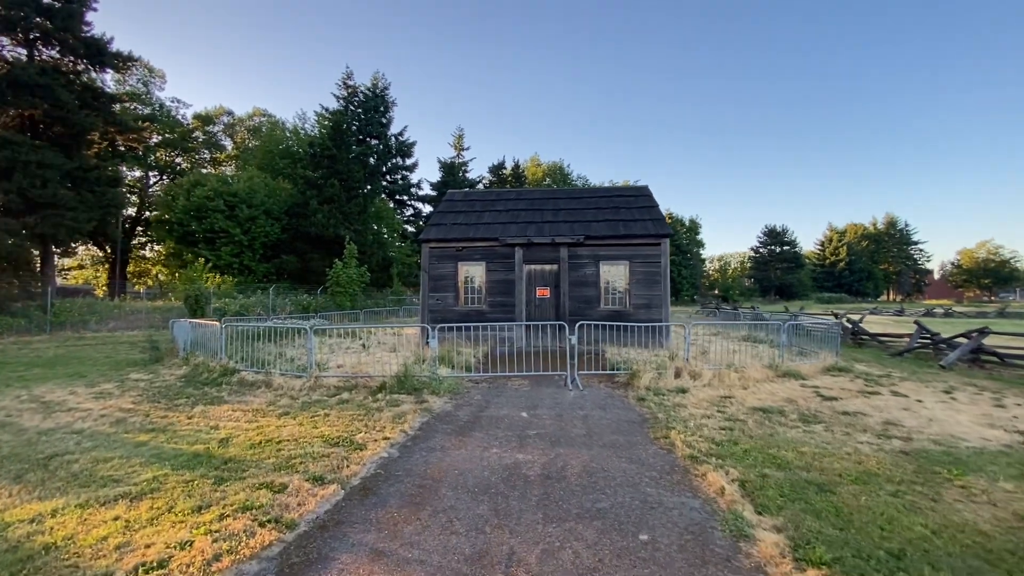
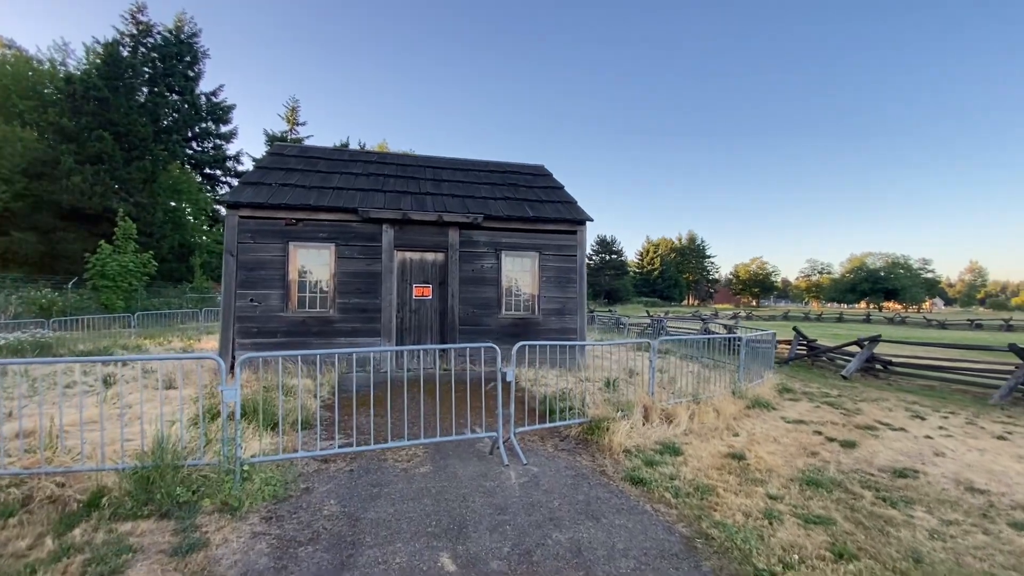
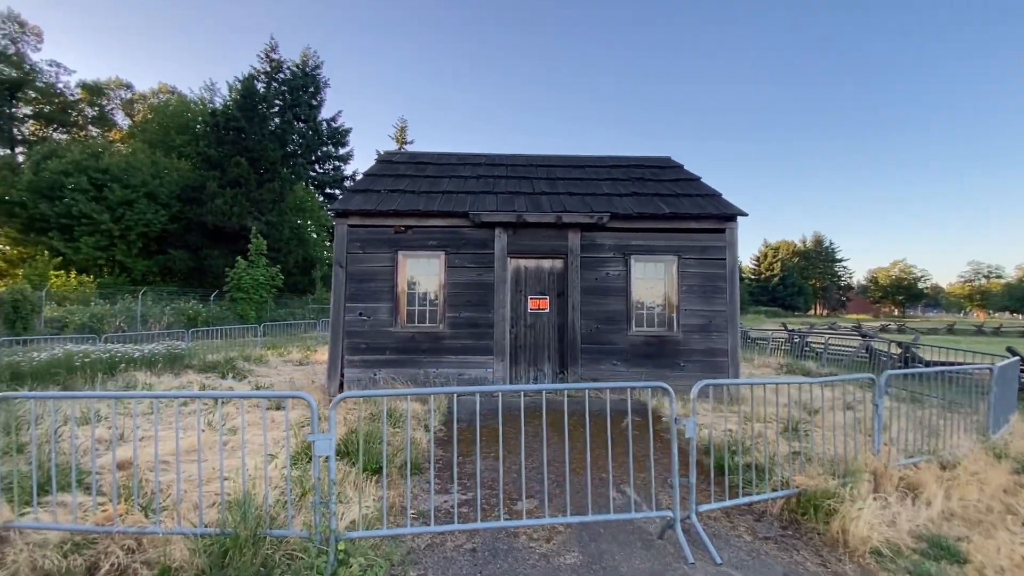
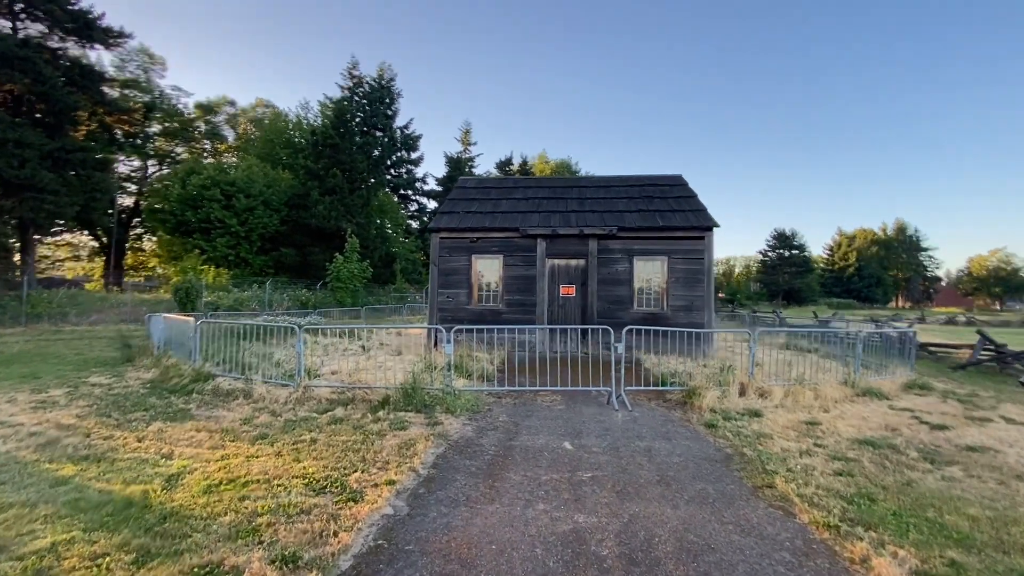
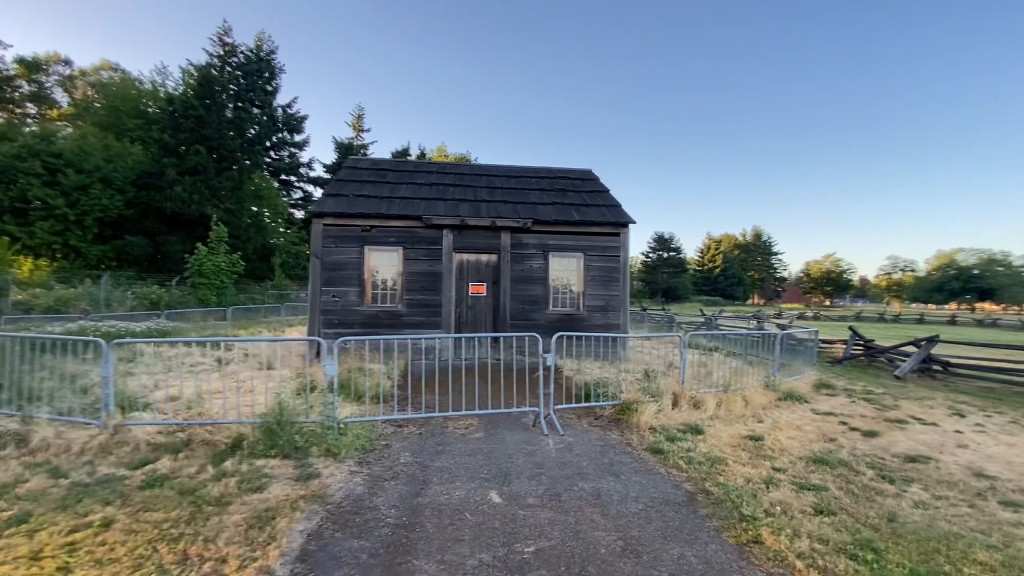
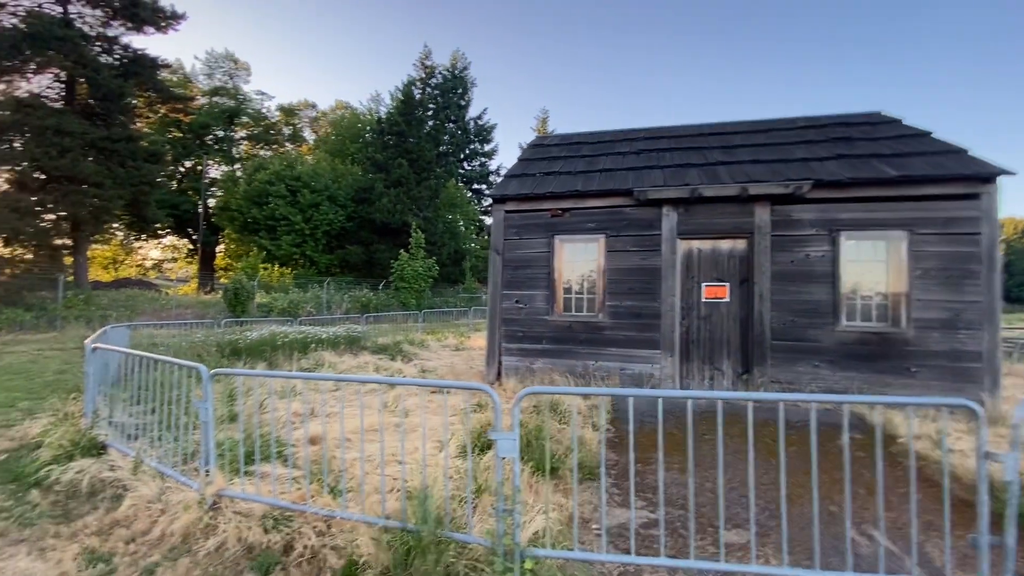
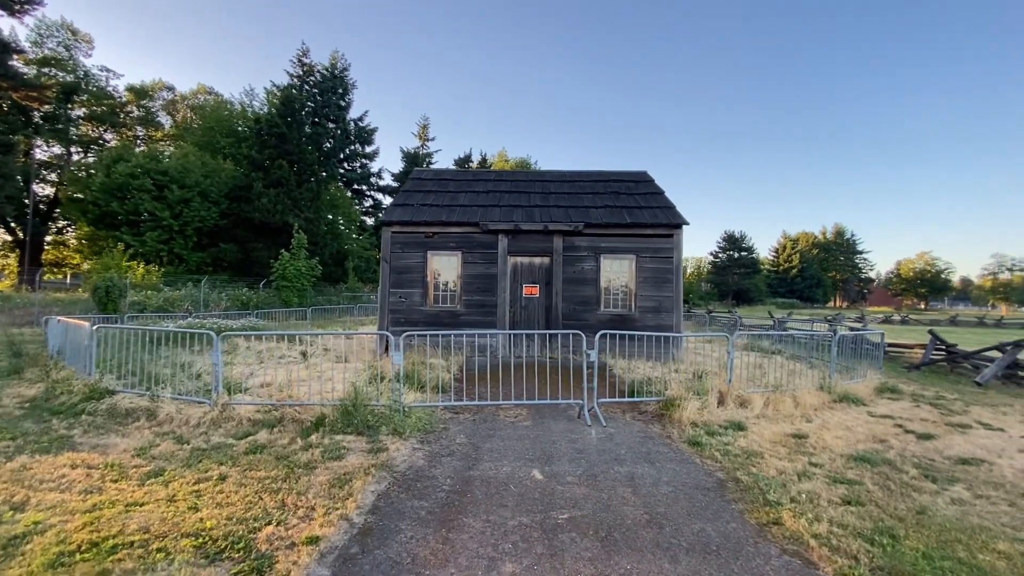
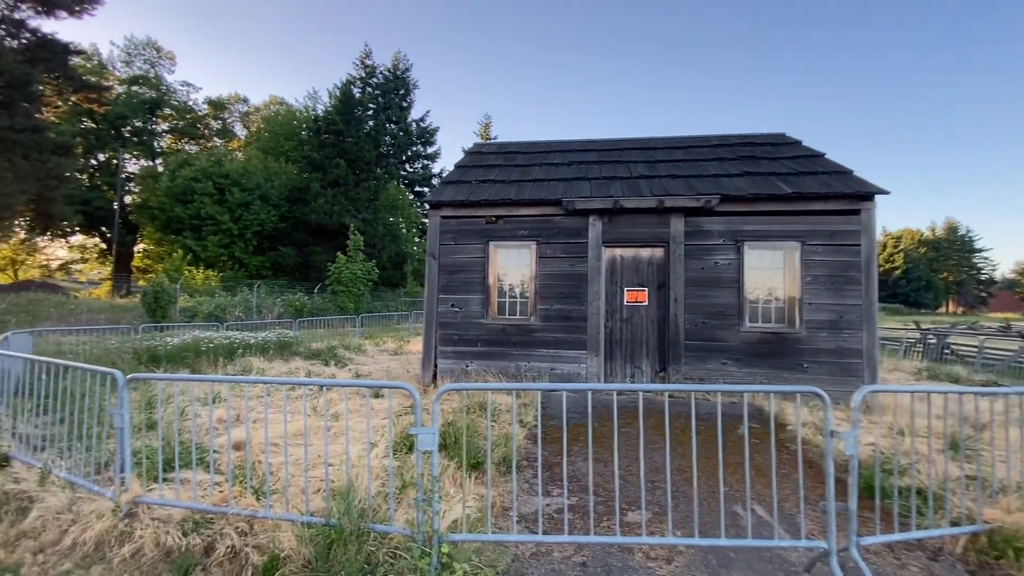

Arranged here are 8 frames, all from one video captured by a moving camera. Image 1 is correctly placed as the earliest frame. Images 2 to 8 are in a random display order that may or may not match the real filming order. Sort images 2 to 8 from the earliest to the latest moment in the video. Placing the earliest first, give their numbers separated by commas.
4, 7, 5, 2, 3, 8, 6
